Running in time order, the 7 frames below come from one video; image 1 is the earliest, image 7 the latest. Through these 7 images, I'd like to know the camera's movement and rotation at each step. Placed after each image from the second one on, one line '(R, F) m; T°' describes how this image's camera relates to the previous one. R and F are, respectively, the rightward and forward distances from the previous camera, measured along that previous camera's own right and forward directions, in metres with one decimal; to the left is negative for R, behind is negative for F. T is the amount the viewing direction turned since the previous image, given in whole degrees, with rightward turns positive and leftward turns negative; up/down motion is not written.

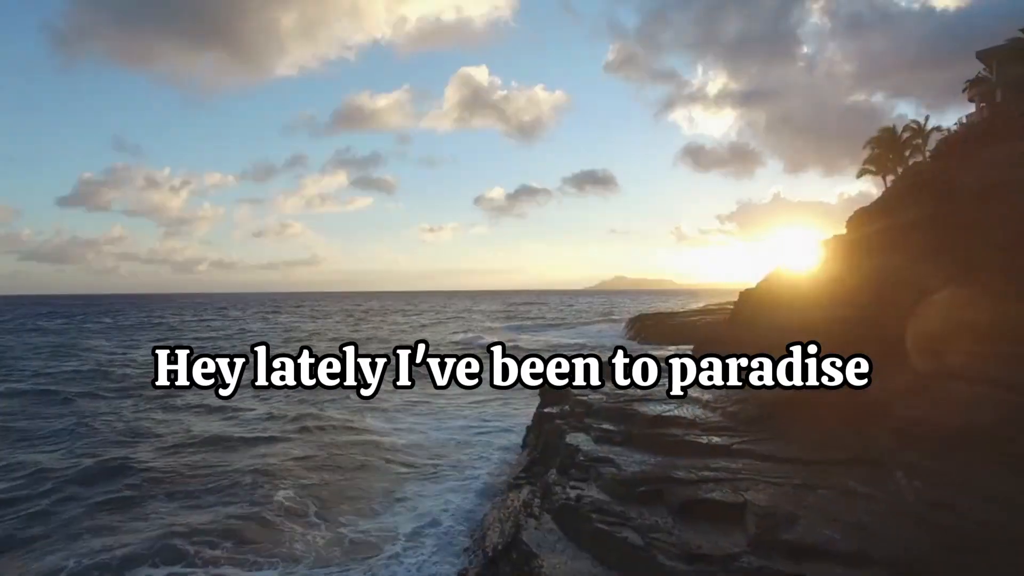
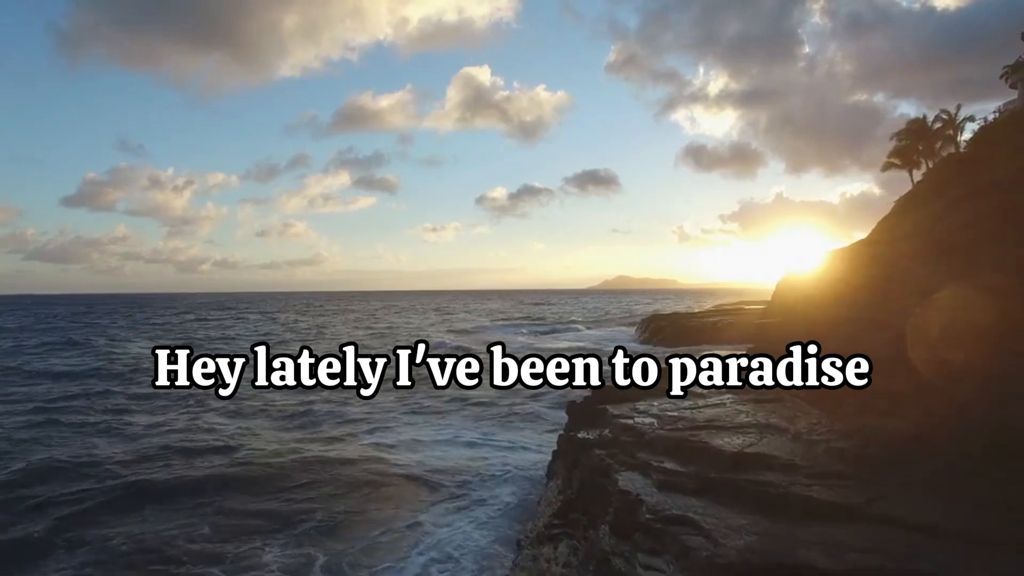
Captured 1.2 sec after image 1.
(-0.2, +1.3) m; 0°
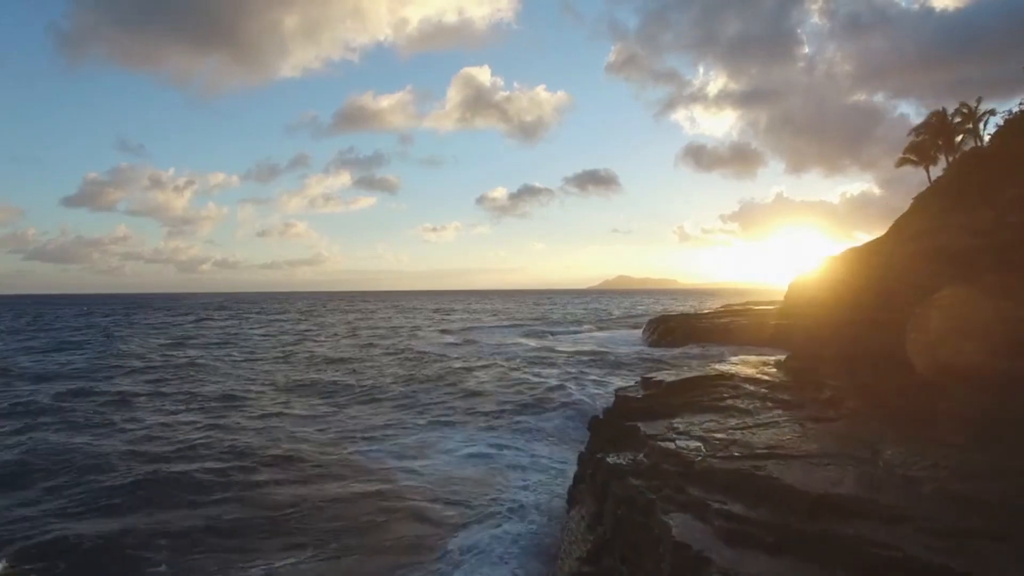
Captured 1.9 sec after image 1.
(-1.6, -2.1) m; 0°
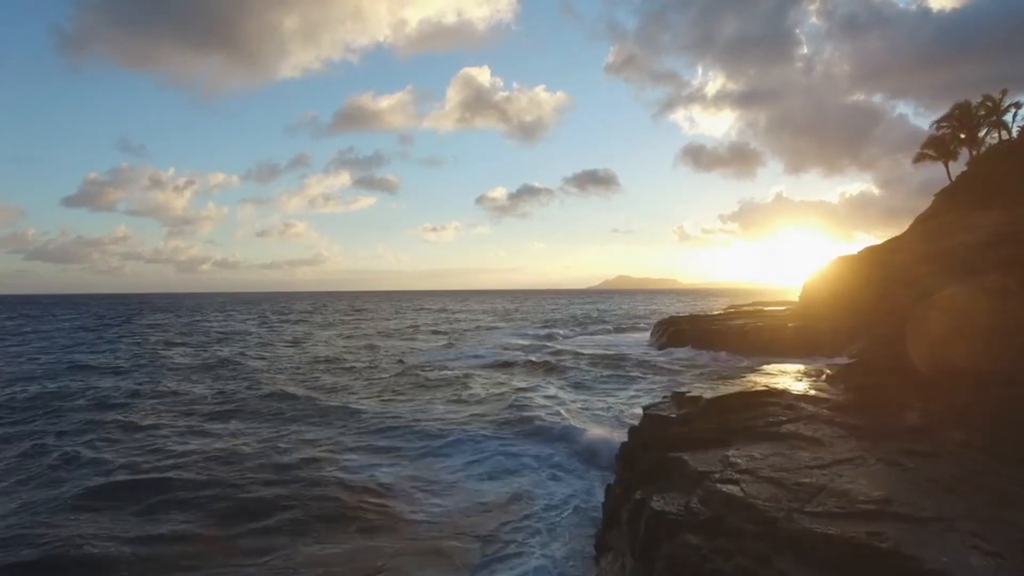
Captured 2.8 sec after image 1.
(-0.2, -0.7) m; 0°
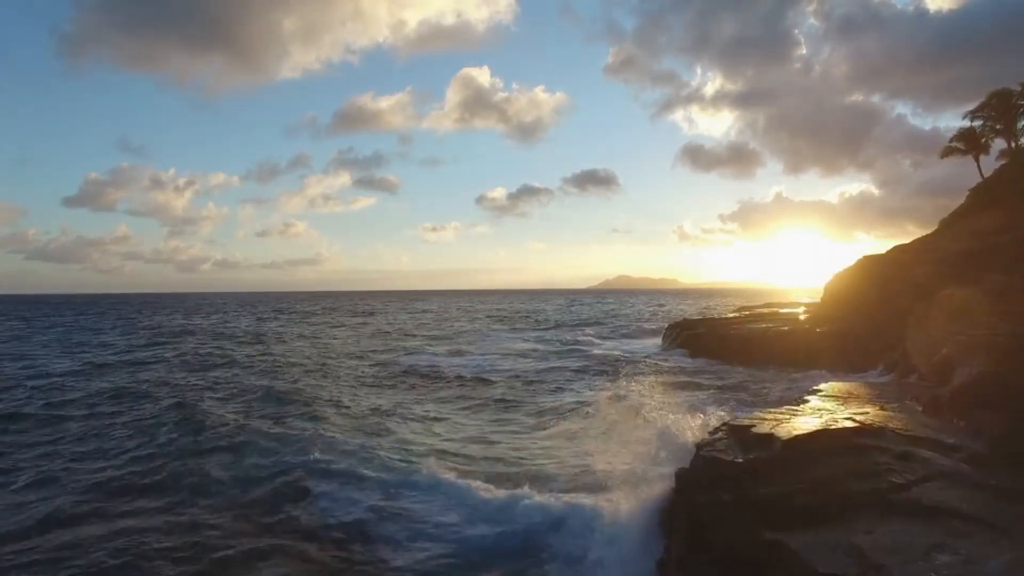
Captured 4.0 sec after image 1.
(-0.4, +0.6) m; 0°
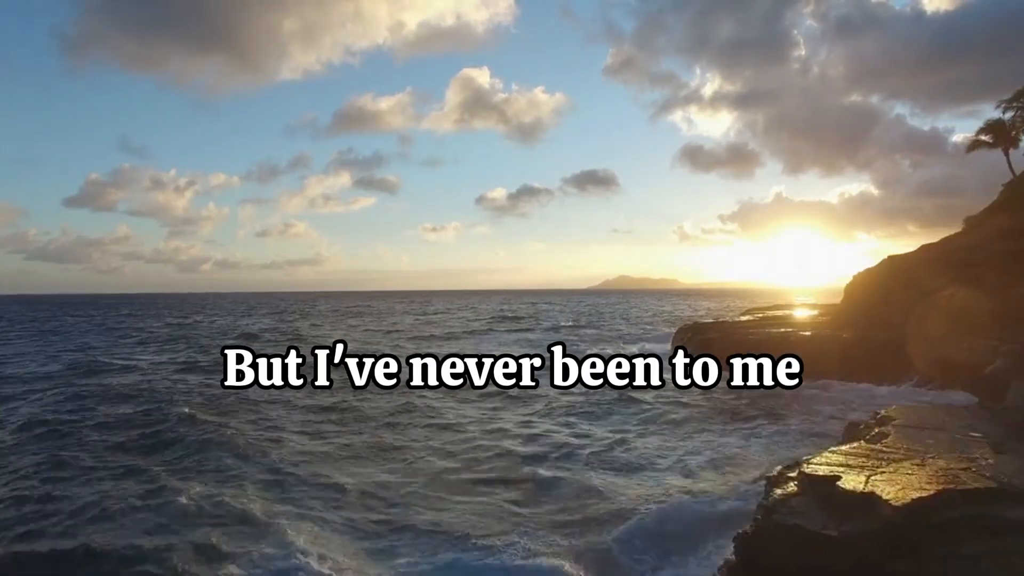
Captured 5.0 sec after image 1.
(-0.2, +0.8) m; 0°
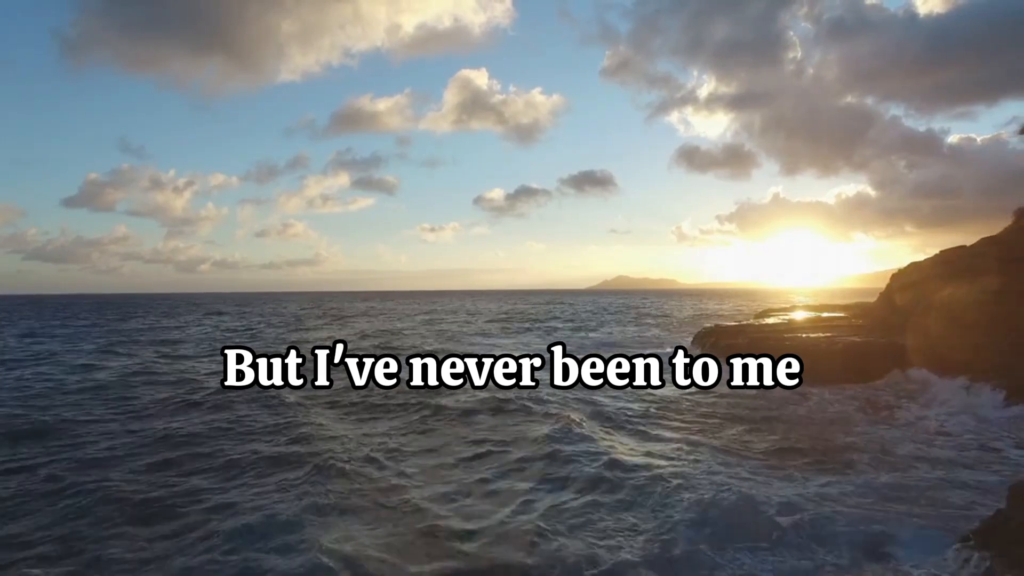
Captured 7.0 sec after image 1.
(+0.2, +1.6) m; 0°
